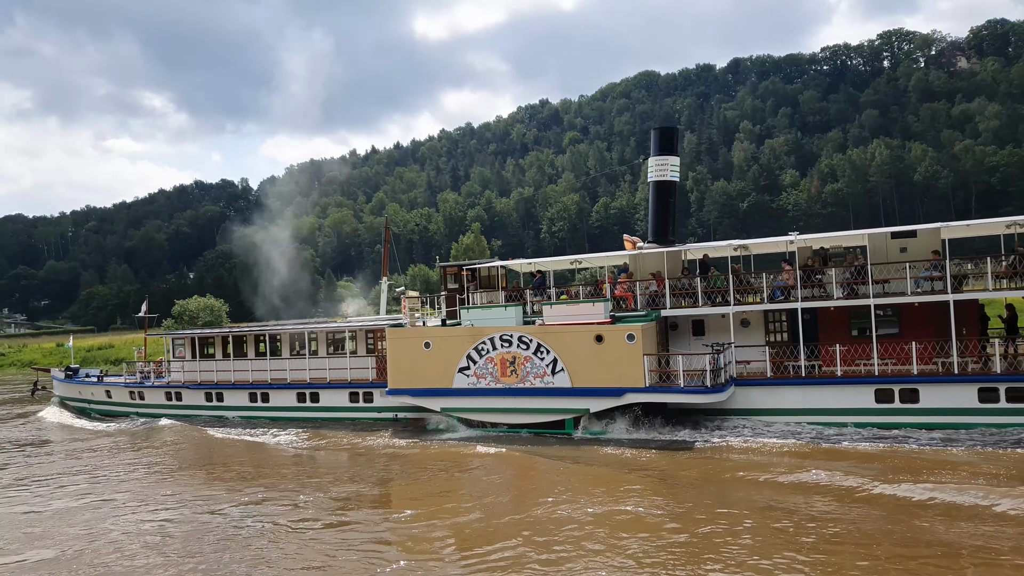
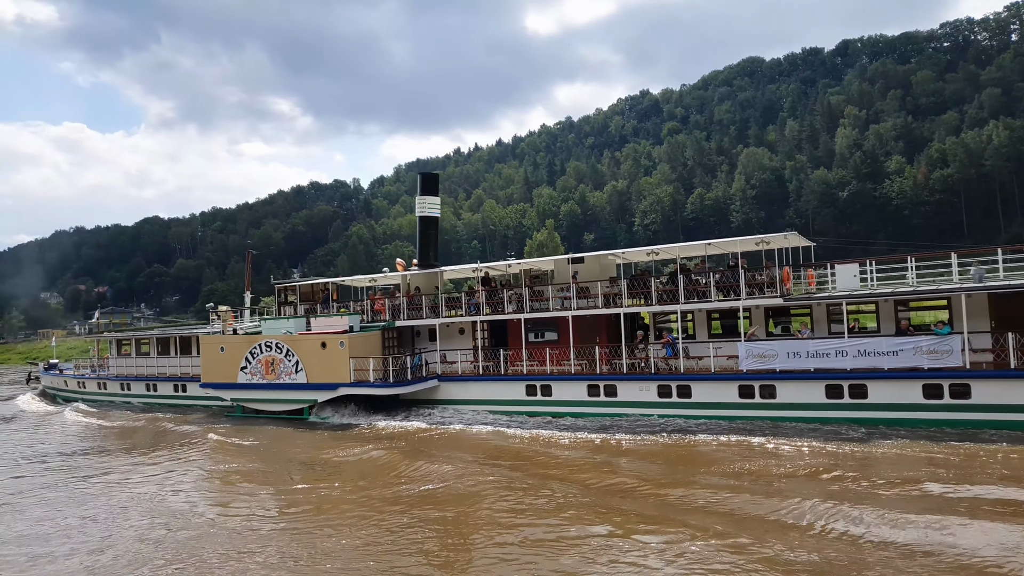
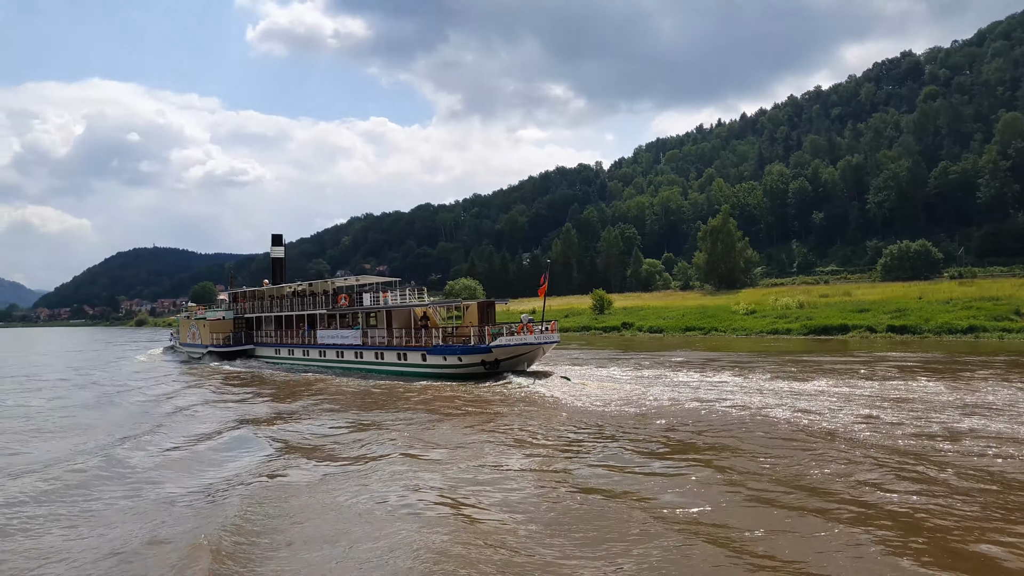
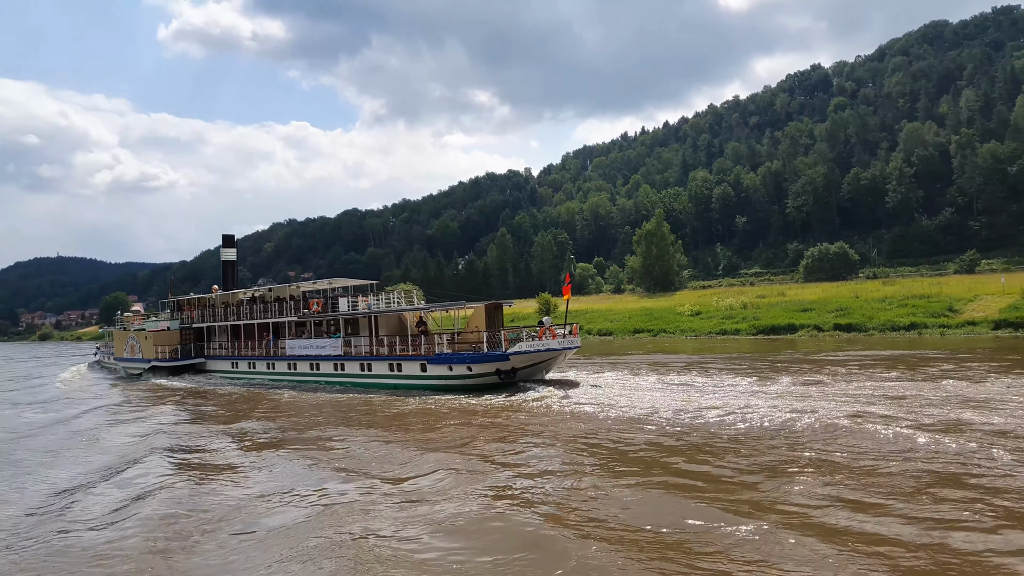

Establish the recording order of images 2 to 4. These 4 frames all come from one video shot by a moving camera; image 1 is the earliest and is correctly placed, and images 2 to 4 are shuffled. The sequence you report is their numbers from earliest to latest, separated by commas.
2, 4, 3
